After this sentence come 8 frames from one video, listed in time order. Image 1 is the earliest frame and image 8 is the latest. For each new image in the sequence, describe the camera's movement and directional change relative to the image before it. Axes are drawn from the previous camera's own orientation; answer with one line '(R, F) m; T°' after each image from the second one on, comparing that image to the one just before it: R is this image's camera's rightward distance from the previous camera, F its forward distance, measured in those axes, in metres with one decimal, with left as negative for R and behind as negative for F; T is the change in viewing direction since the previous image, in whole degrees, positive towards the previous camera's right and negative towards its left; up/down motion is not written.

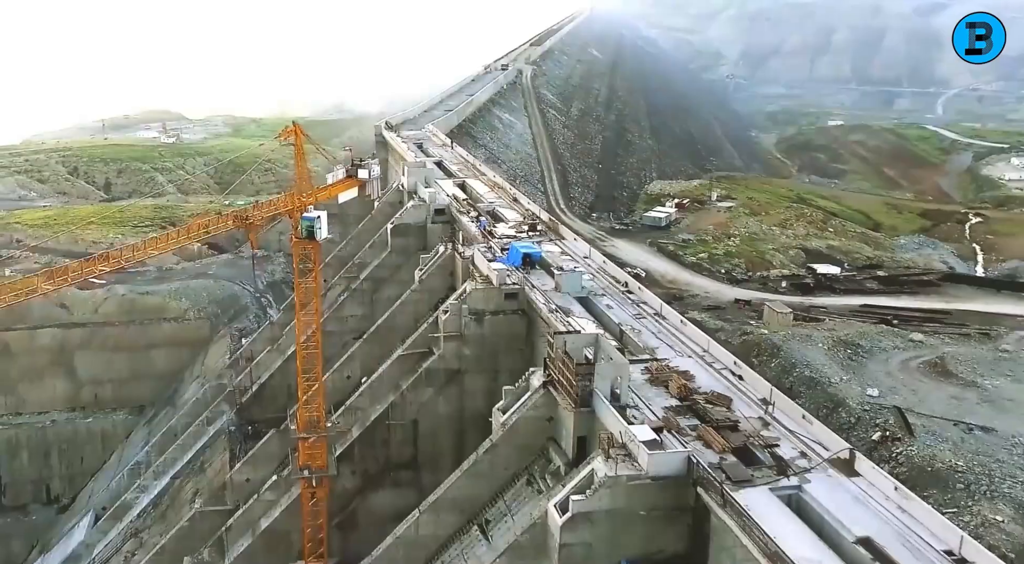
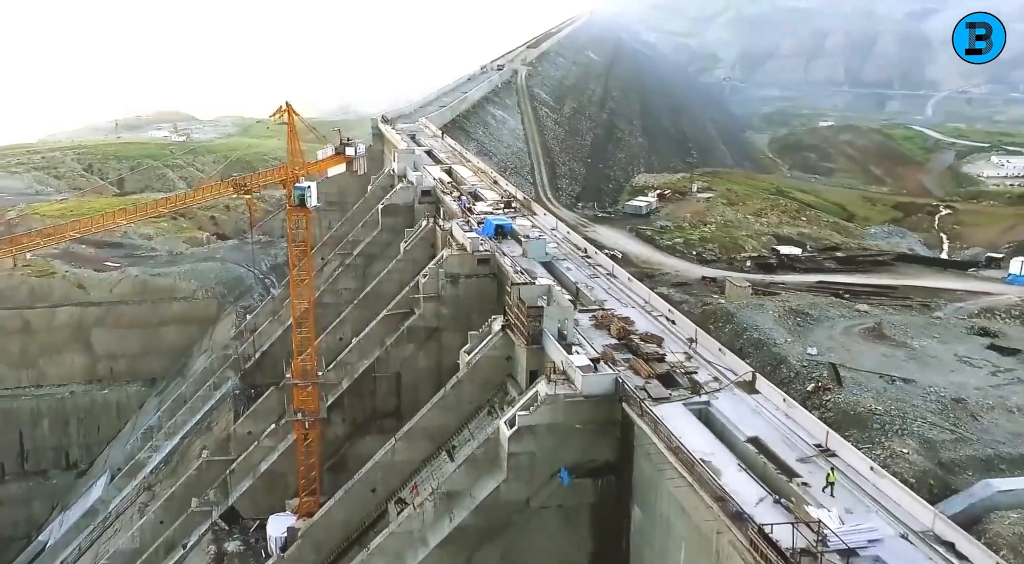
(+0.8, -2.1) m; -1°
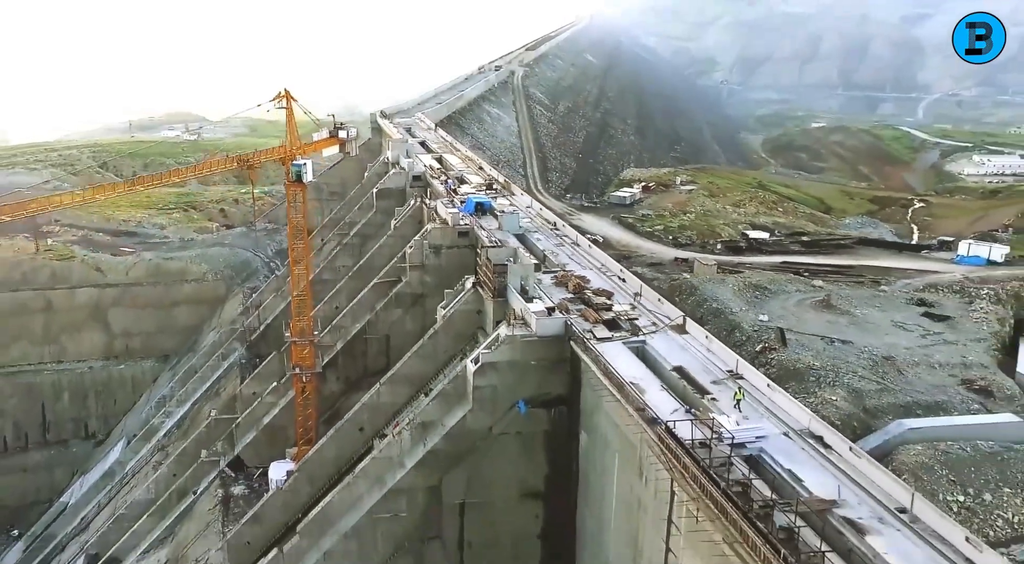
(+0.8, -2.1) m; -1°
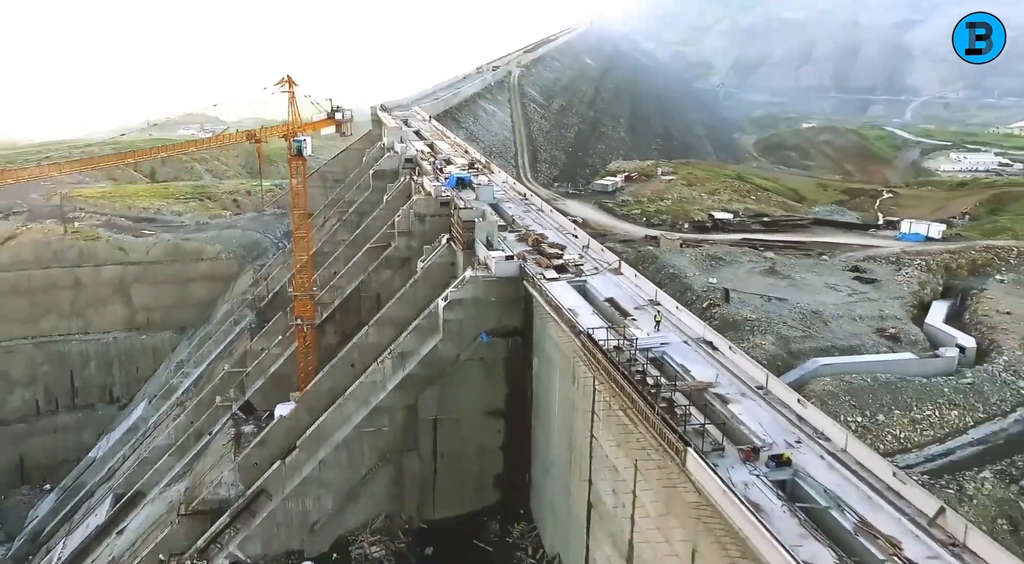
(+1.0, -2.9) m; -1°
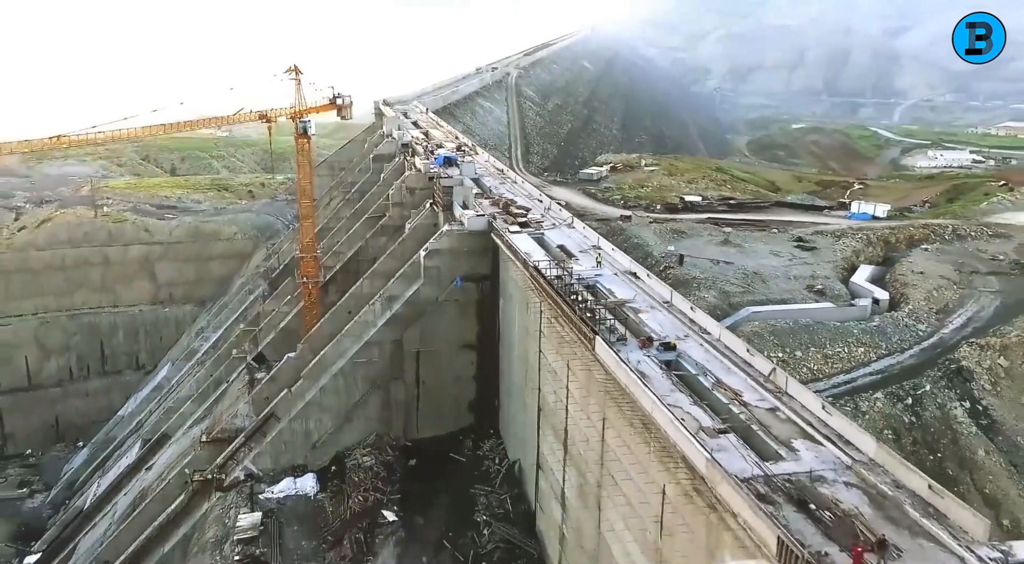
(+1.1, -3.4) m; -1°
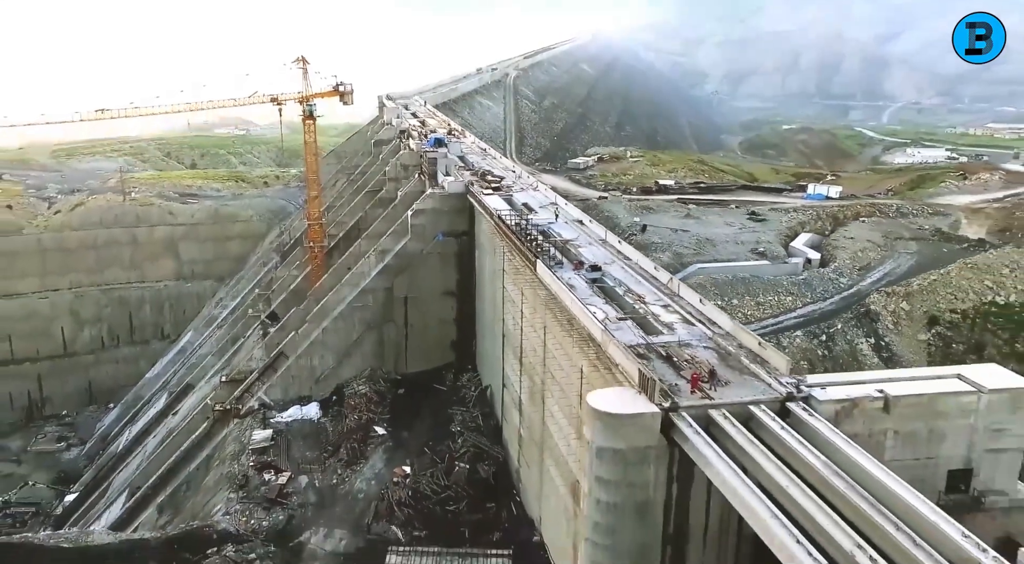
(+1.2, -3.6) m; -1°
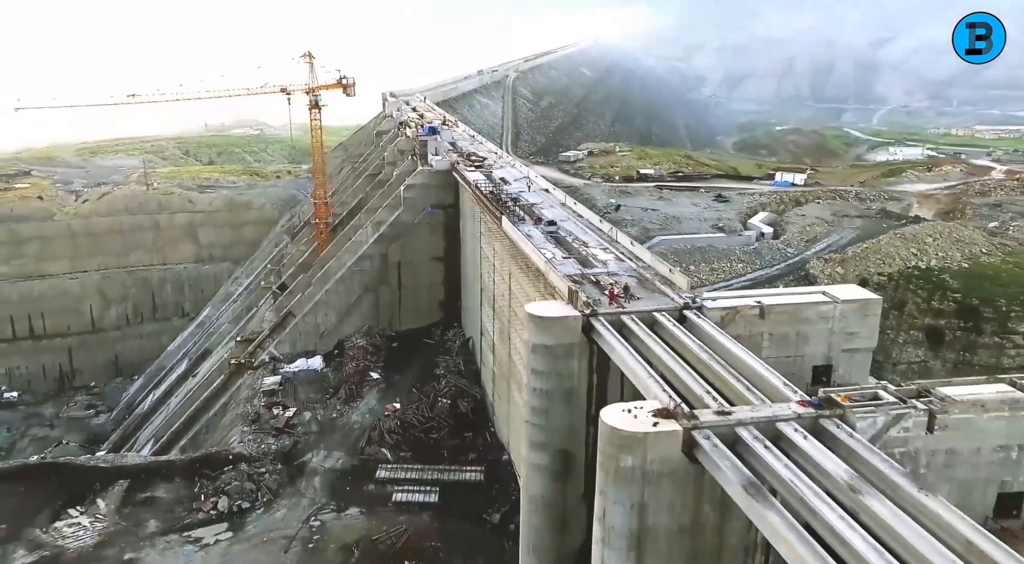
(+1.1, -3.3) m; -1°
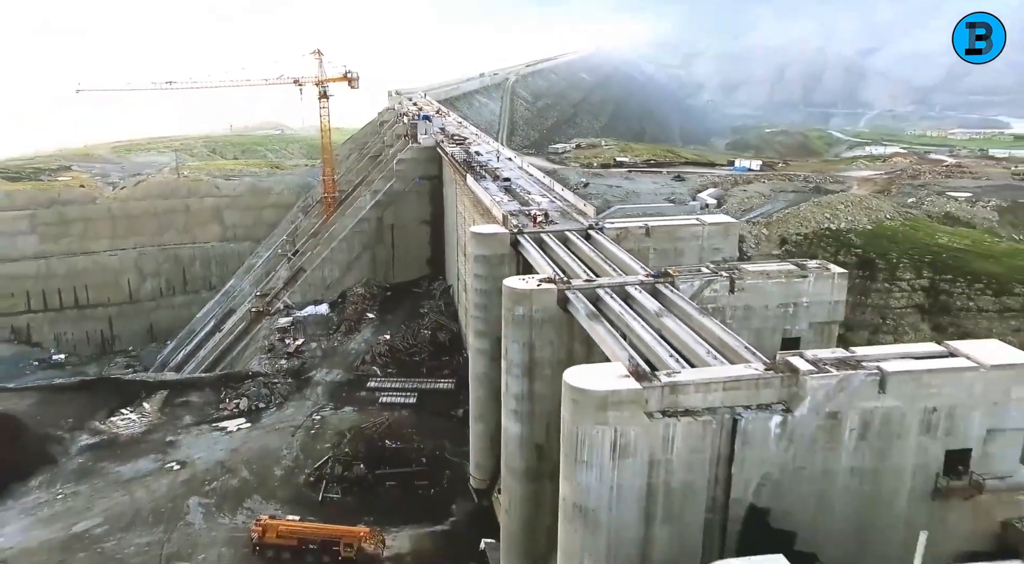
(+1.8, -5.1) m; -1°
